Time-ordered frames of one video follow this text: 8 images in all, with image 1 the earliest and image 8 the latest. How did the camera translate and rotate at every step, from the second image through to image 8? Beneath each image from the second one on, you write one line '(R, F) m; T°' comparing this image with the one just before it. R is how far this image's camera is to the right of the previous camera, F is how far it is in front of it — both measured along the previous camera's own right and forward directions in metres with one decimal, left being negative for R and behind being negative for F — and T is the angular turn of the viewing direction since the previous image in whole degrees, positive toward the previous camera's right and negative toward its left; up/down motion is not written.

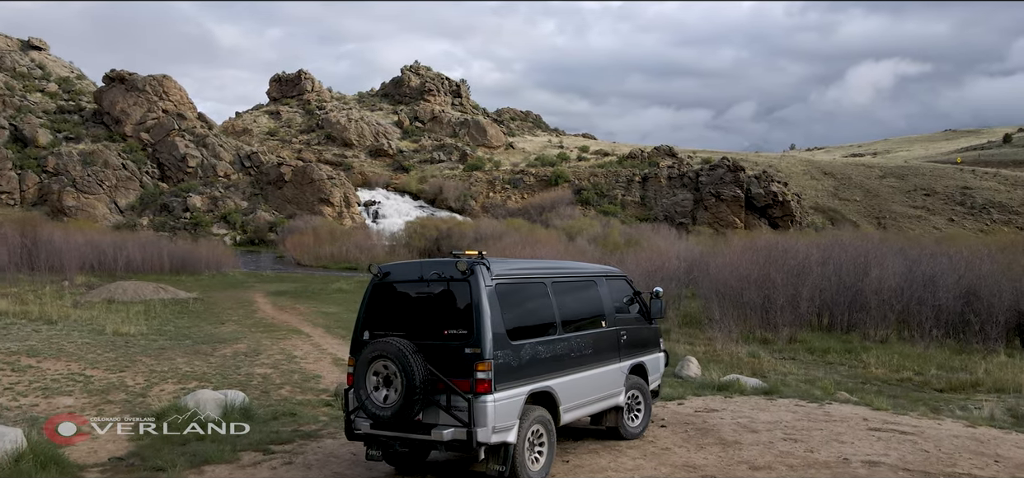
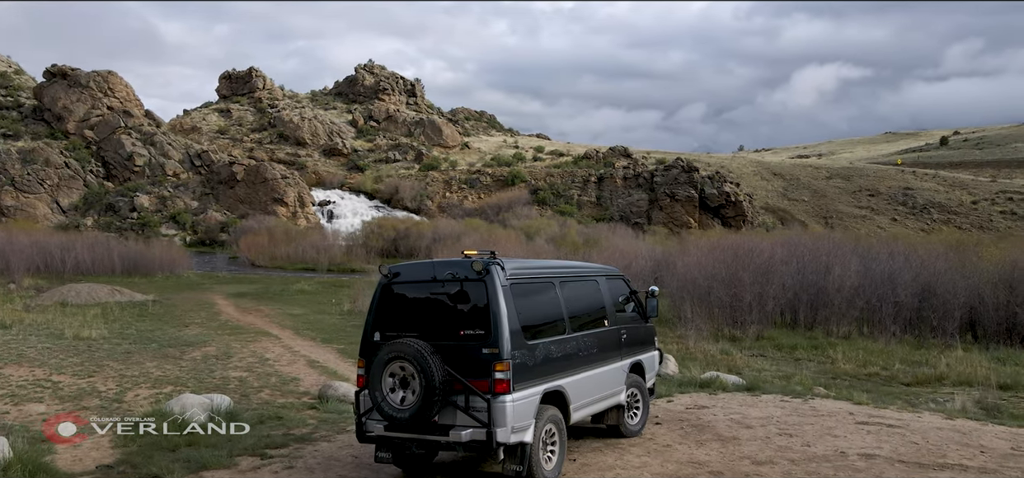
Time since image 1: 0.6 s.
(-0.4, 0.0) m; +3°
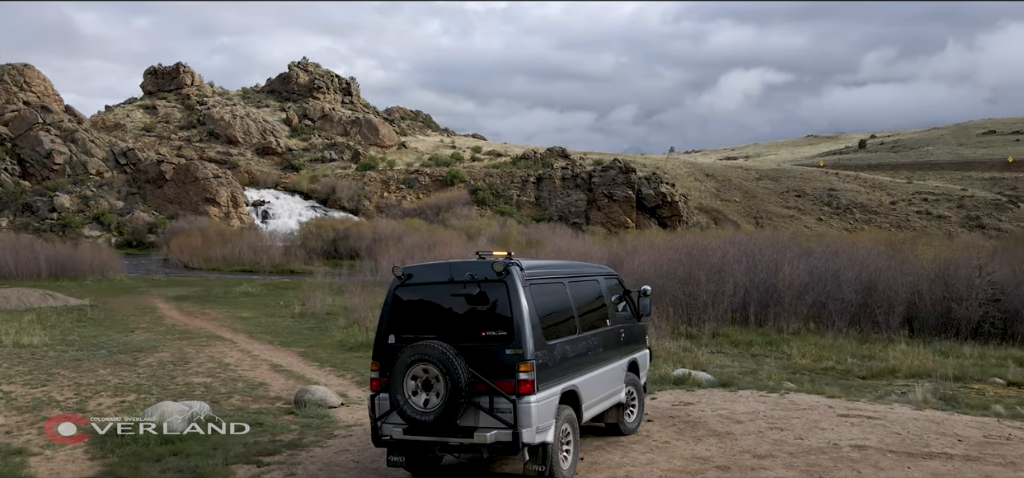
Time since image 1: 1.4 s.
(-0.5, 0.0) m; +5°
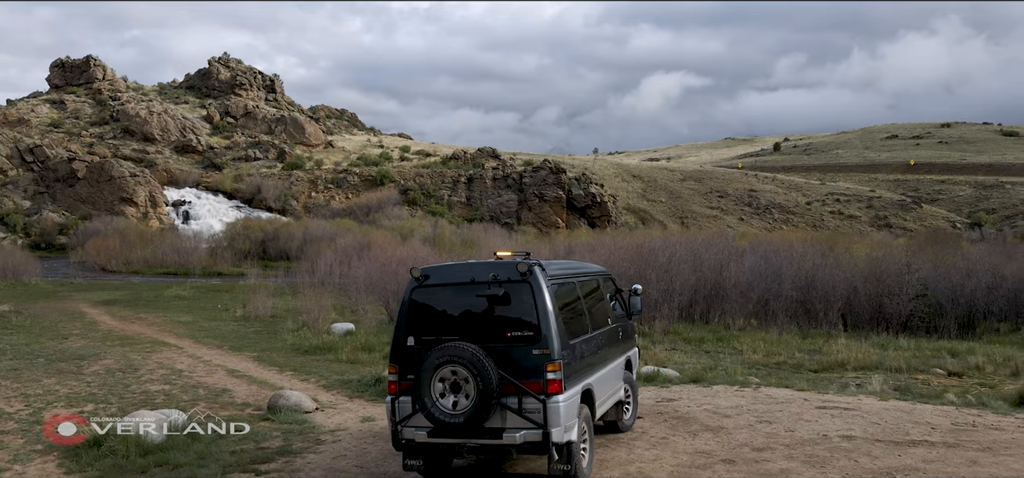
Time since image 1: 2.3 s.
(-0.6, 0.0) m; +5°
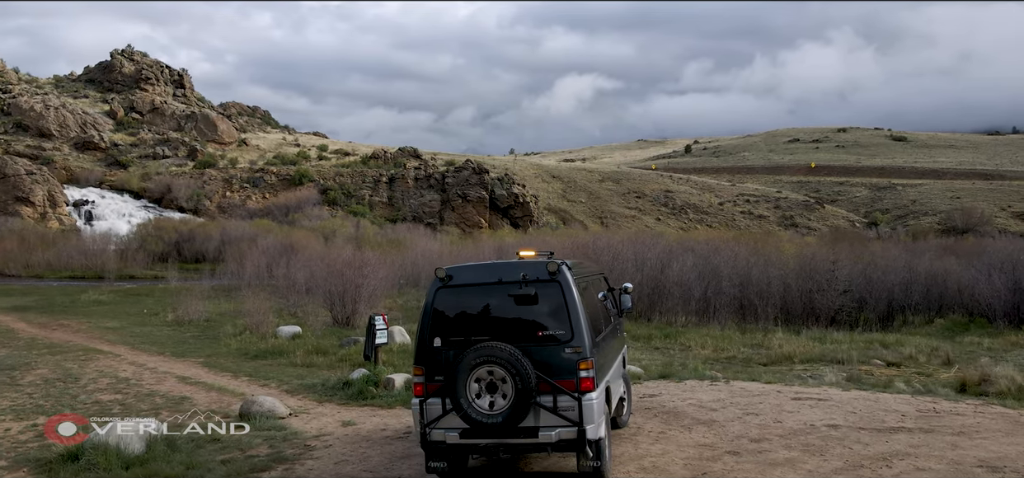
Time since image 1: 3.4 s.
(-0.7, 0.0) m; +6°
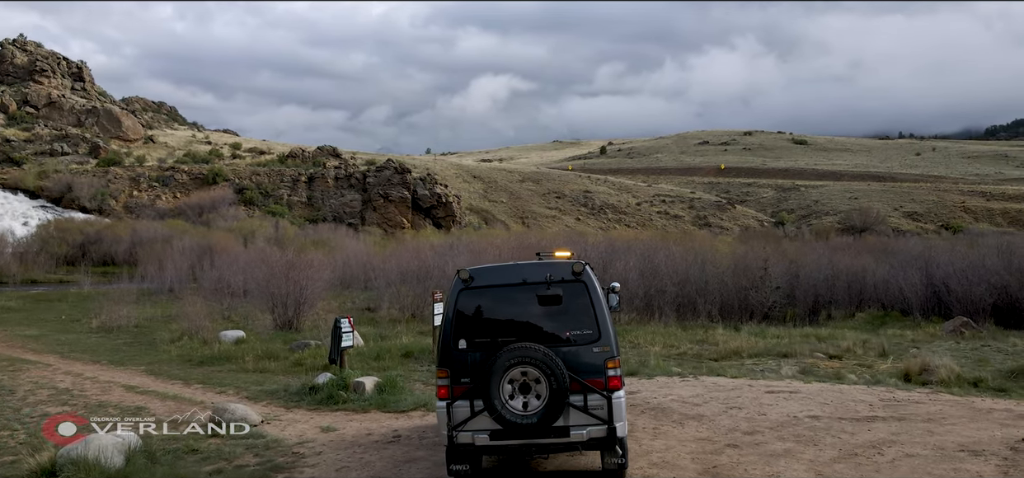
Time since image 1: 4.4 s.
(-0.7, 0.0) m; +6°
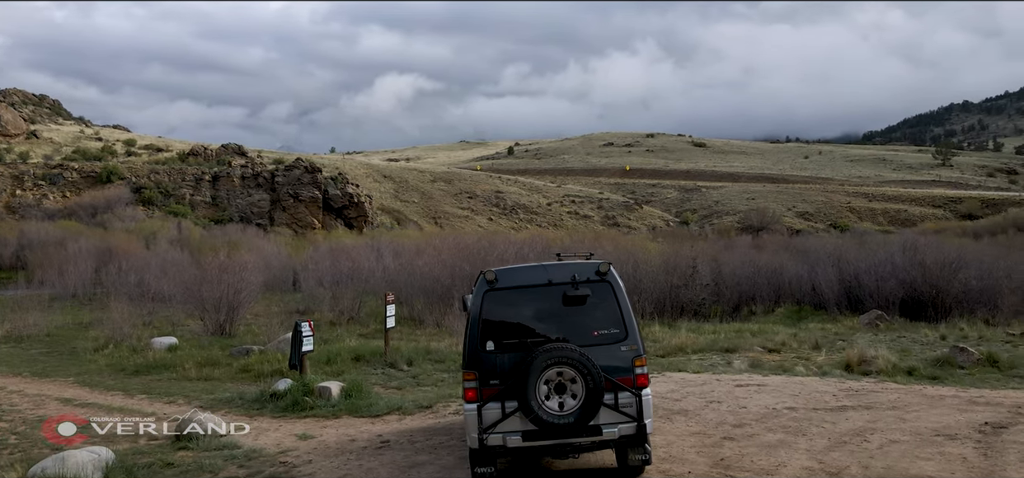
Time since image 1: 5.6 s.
(-0.7, 0.0) m; +7°
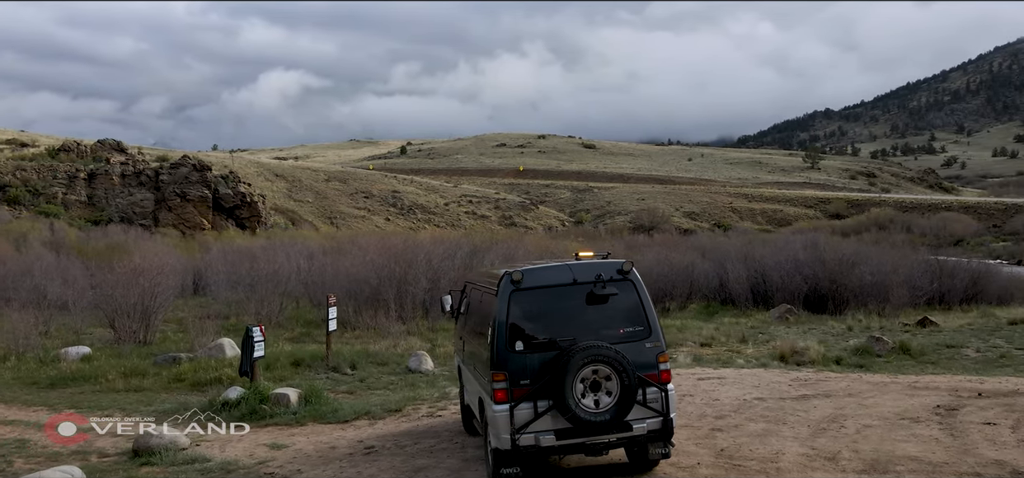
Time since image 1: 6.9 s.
(-0.8, 0.0) m; +8°
